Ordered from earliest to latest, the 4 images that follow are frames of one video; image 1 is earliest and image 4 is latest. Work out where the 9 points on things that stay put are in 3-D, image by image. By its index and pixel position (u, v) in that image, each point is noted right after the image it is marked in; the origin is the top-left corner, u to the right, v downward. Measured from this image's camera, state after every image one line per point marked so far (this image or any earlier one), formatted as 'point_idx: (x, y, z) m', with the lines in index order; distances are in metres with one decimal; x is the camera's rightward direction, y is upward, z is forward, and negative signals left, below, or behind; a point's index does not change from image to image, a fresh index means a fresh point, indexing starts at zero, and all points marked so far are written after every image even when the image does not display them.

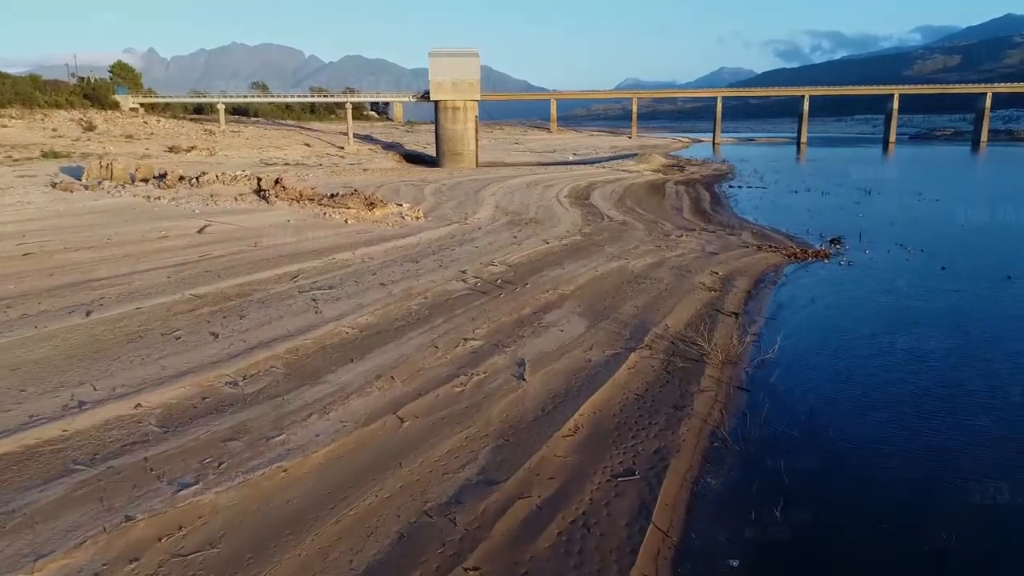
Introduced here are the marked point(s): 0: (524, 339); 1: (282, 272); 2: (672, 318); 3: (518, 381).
0: (+0.1, -0.5, +9.5) m
1: (-2.6, +0.2, +12.1) m
2: (+1.6, -0.3, +10.5) m
3: (0.0, -0.7, +8.2) m
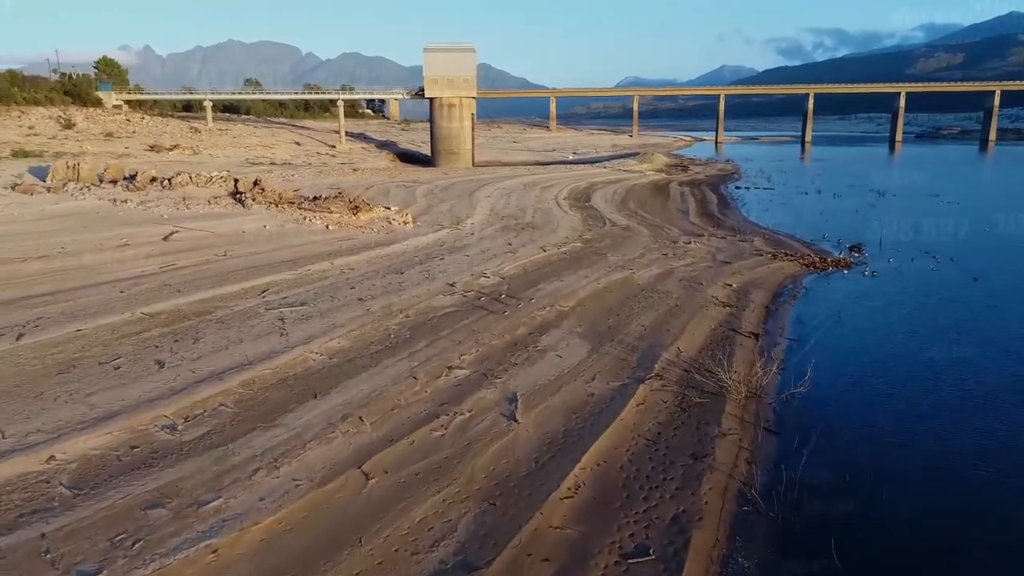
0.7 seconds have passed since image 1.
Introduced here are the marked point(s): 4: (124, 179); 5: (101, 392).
0: (0.0, -0.6, +8.3) m
1: (-2.7, 0.0, +10.9) m
2: (+1.5, -0.5, +9.3) m
3: (0.0, -0.9, +7.0) m
4: (-6.3, +1.8, +17.3) m
5: (-2.8, -0.7, +7.2) m
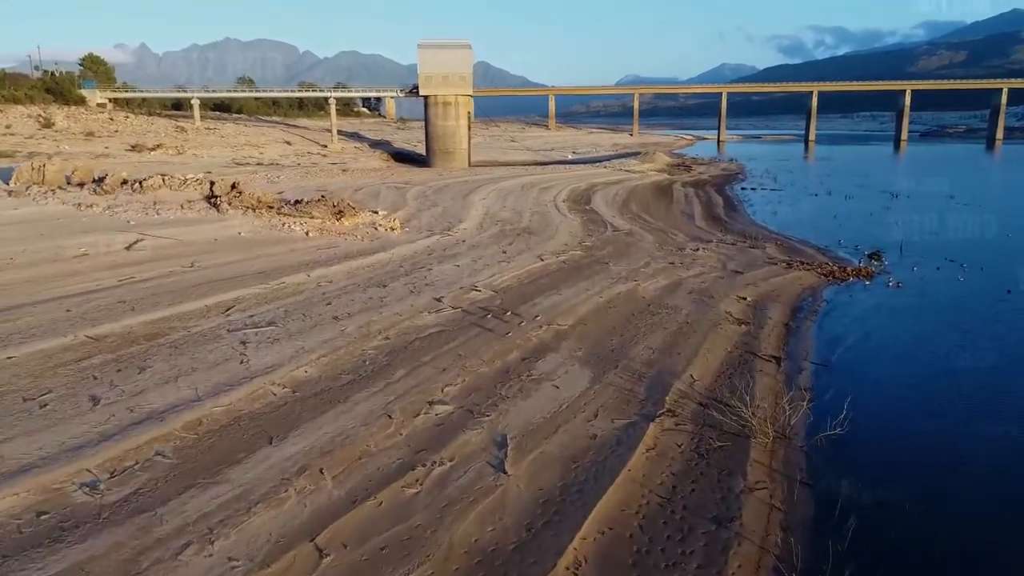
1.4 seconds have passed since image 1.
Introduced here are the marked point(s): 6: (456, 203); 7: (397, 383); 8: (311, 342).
0: (0.0, -0.8, +7.3) m
1: (-2.7, -0.1, +9.9) m
2: (+1.4, -0.6, +8.3) m
3: (-0.1, -1.0, +5.9) m
4: (-6.4, +1.6, +16.3) m
5: (-2.8, -0.9, +6.1) m
6: (-1.0, +1.5, +19.1) m
7: (-0.8, -0.7, +7.6) m
8: (-1.6, -0.4, +8.6) m
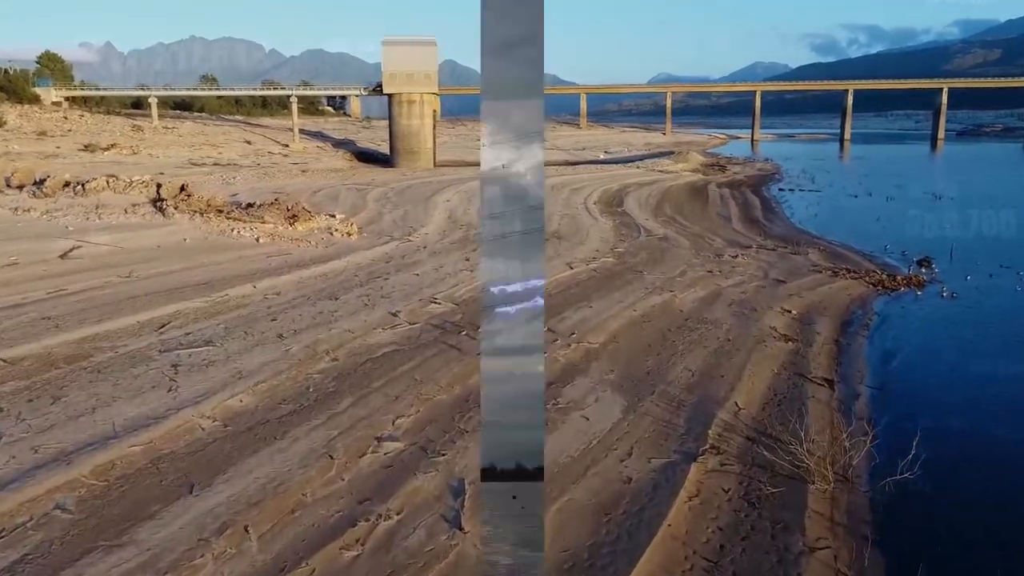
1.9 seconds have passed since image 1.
0: (+0.1, -0.9, +6.5) m
1: (-2.5, -0.2, +9.2) m
2: (+1.6, -0.7, +7.4) m
3: (0.0, -1.2, +5.2) m
4: (-6.0, +1.5, +15.7) m
5: (-2.7, -1.0, +5.4) m
6: (-0.5, +1.4, +18.3) m
7: (-0.7, -0.8, +6.9) m
8: (-1.4, -0.5, +7.9) m
